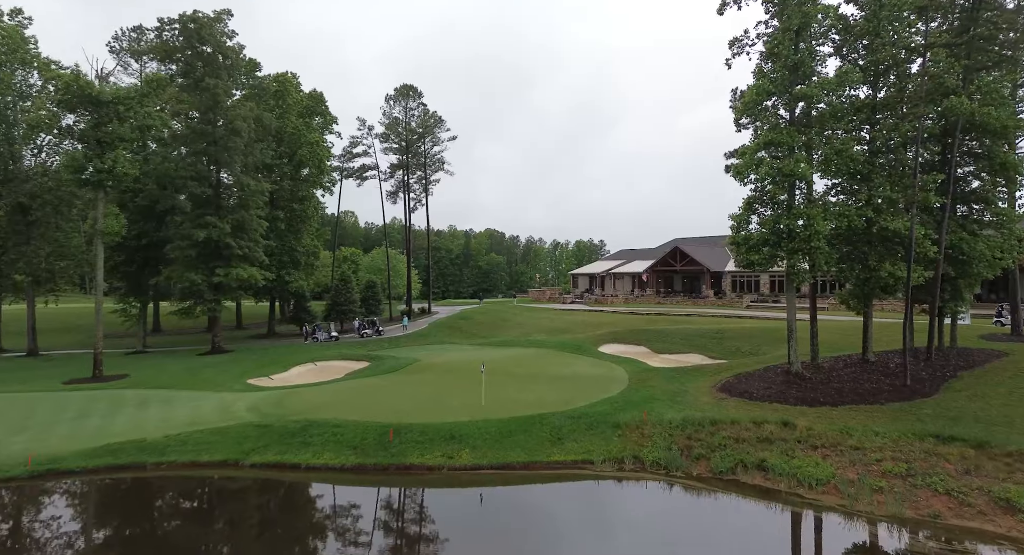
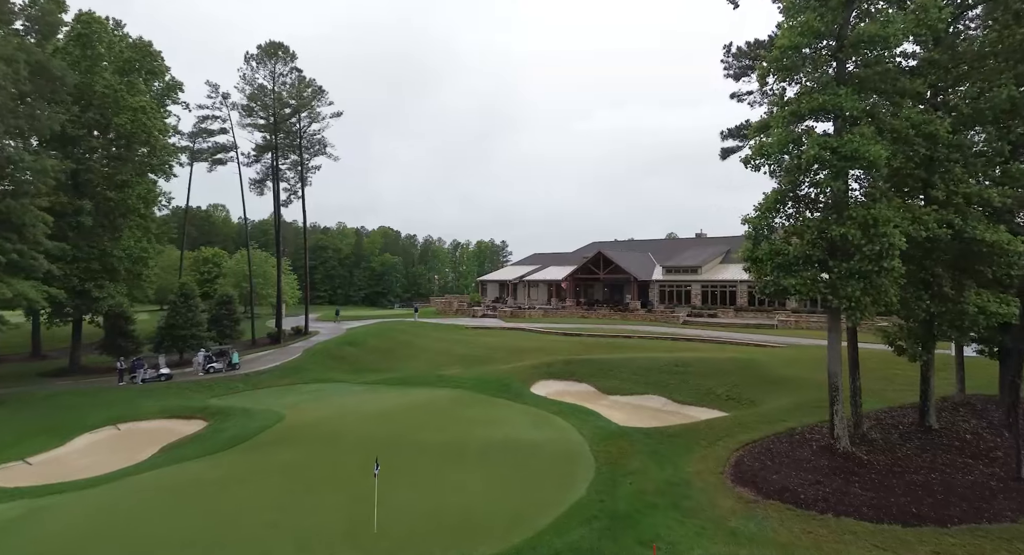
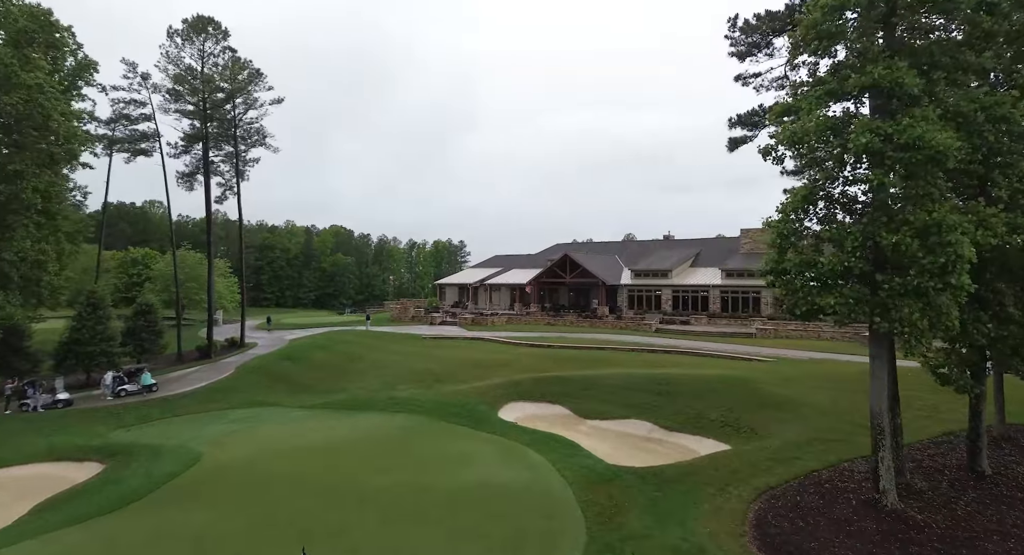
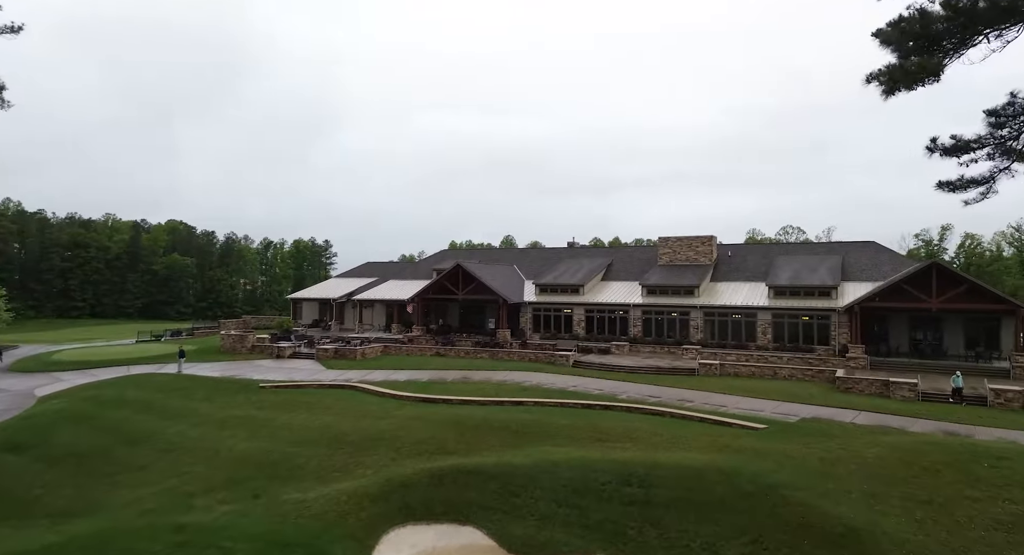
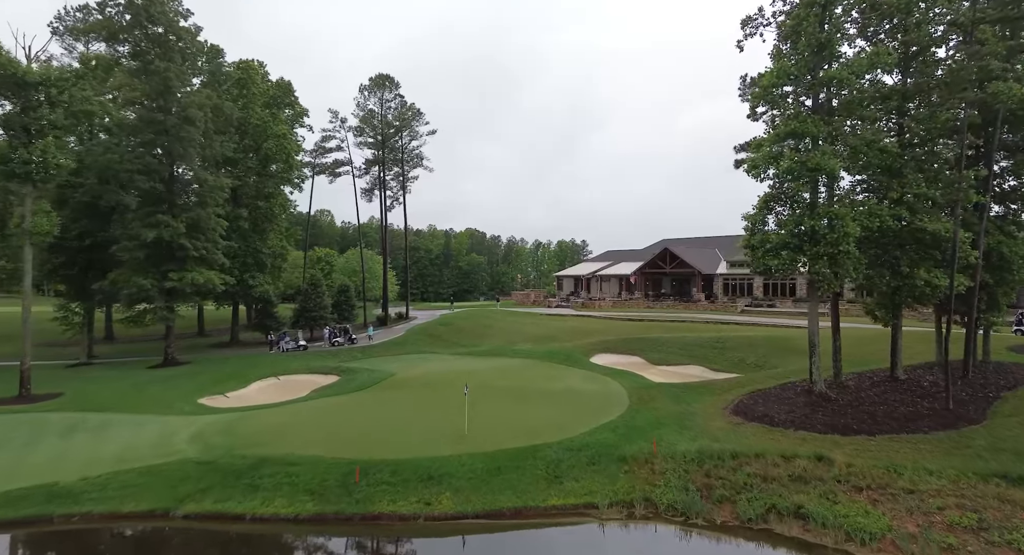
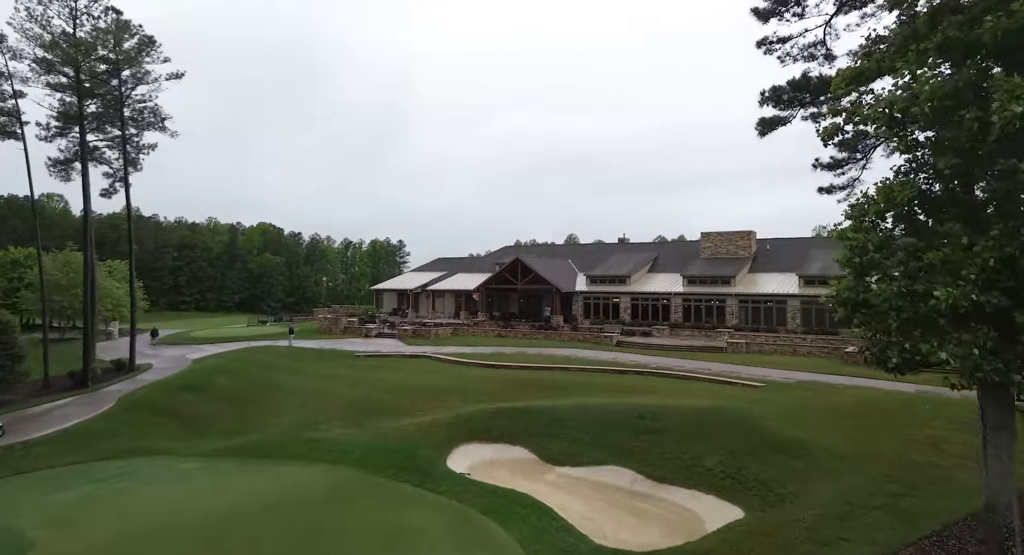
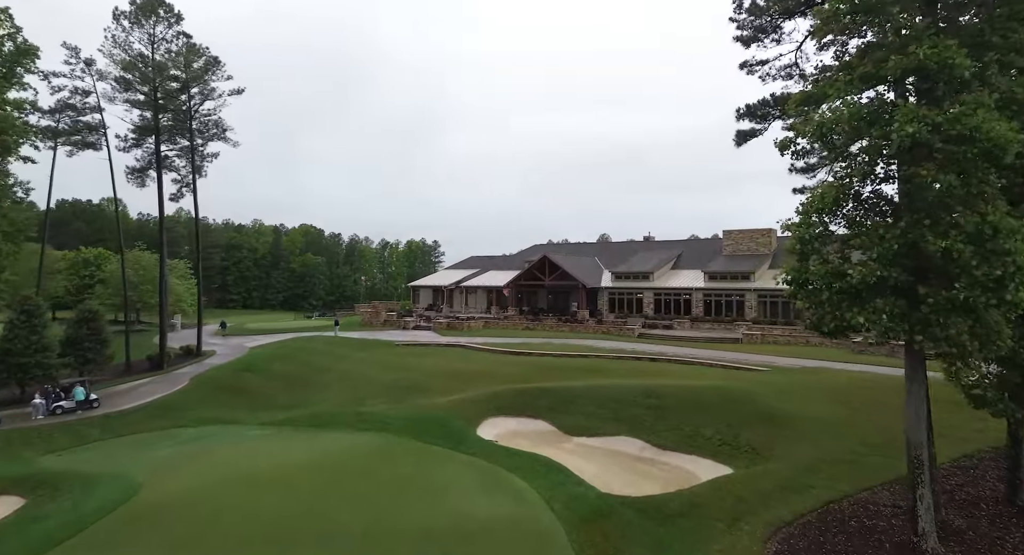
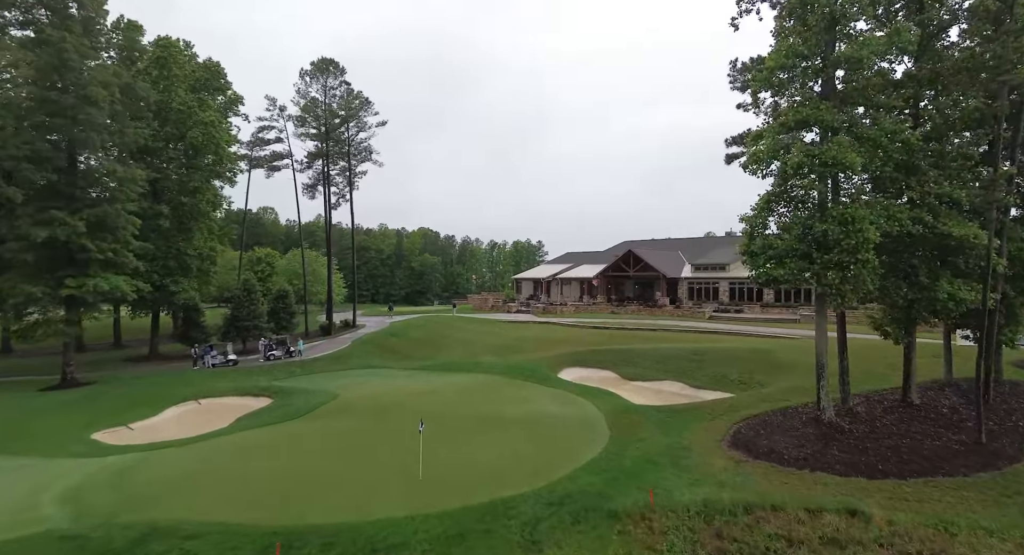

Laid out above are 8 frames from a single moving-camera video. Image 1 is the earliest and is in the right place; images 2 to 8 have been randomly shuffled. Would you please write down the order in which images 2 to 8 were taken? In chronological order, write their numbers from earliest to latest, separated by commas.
5, 8, 2, 3, 7, 6, 4
